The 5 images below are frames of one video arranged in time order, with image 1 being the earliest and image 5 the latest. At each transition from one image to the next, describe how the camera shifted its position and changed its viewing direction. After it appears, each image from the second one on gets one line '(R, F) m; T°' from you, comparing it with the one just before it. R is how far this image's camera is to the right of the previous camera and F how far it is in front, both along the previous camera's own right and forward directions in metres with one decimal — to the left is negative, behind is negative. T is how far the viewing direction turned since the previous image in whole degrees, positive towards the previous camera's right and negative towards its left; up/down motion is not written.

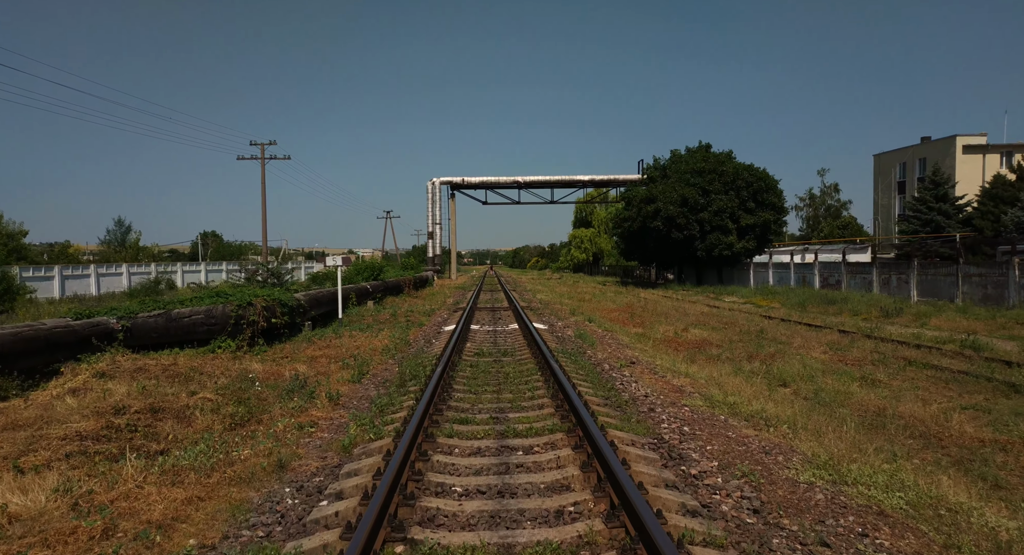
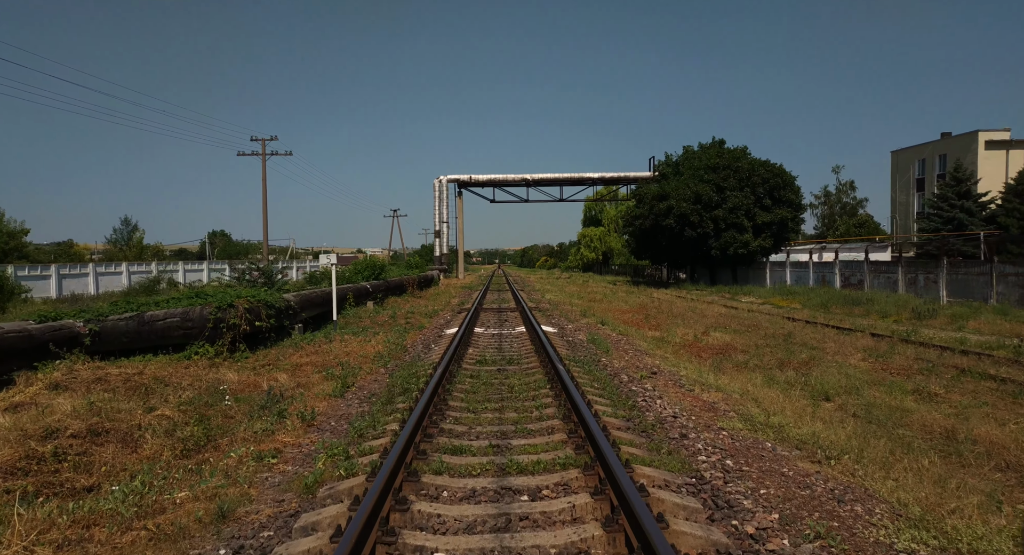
(0.0, +1.1) m; -1°
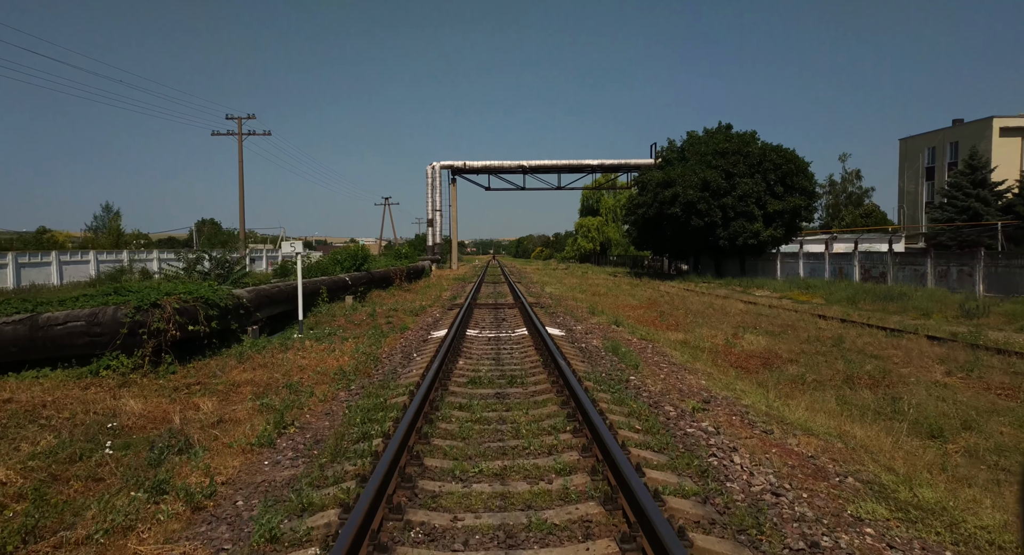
(-0.1, +2.2) m; +1°
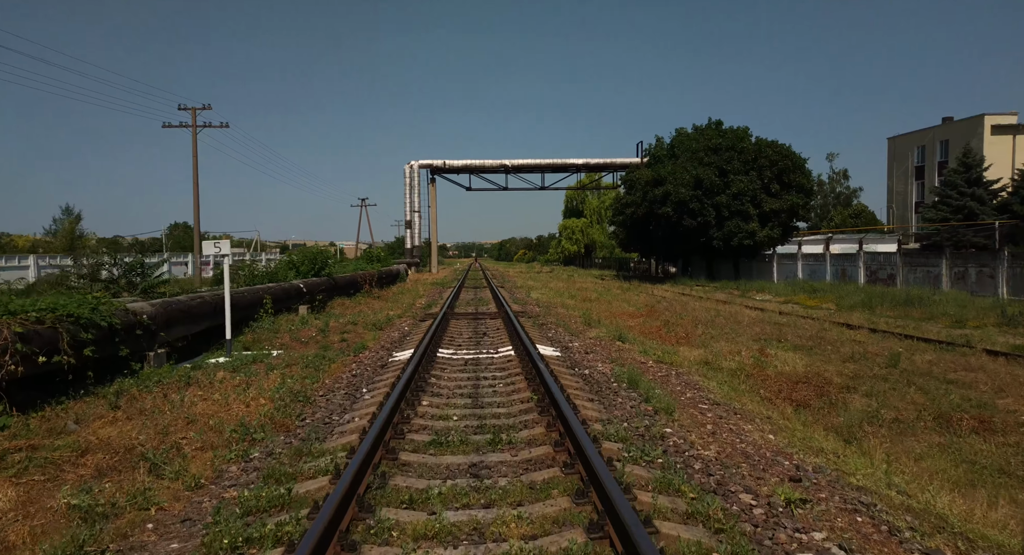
(0.0, +2.3) m; +2°
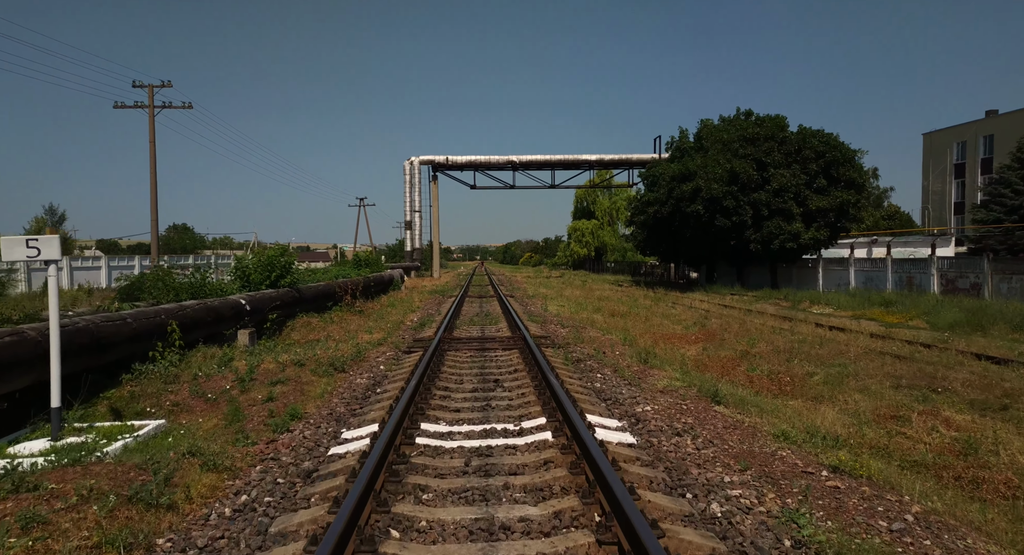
(-0.3, +4.0) m; 0°
